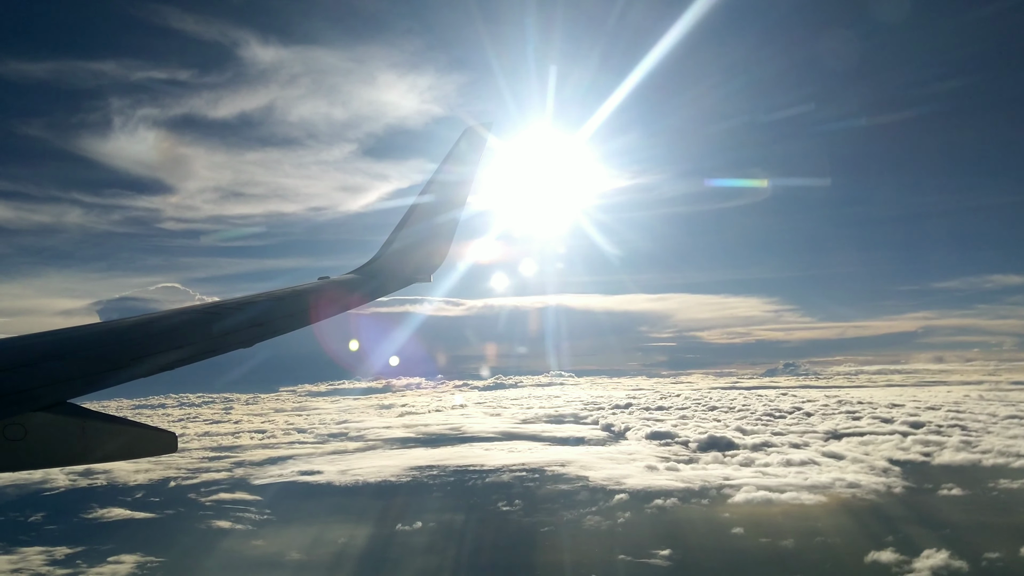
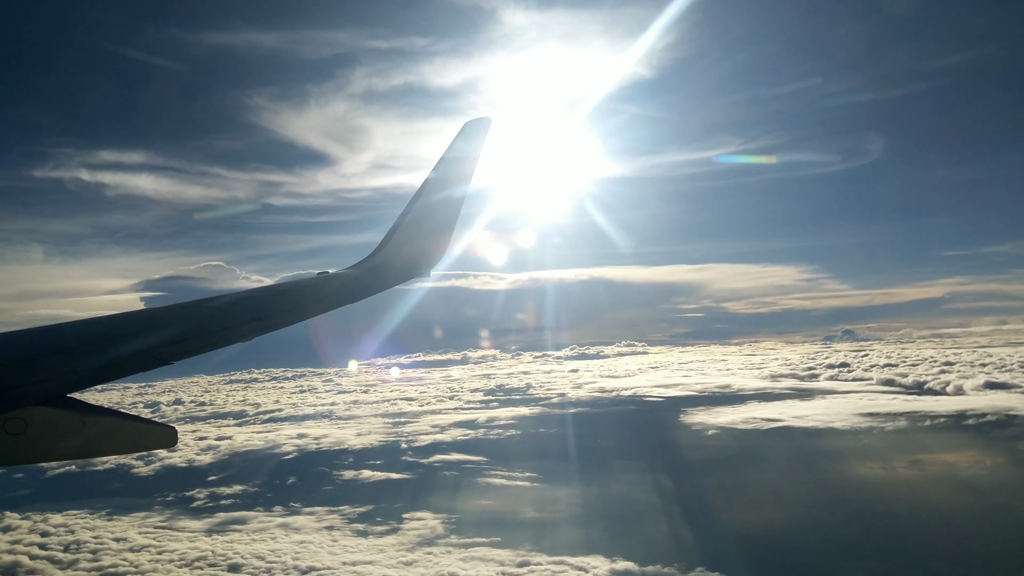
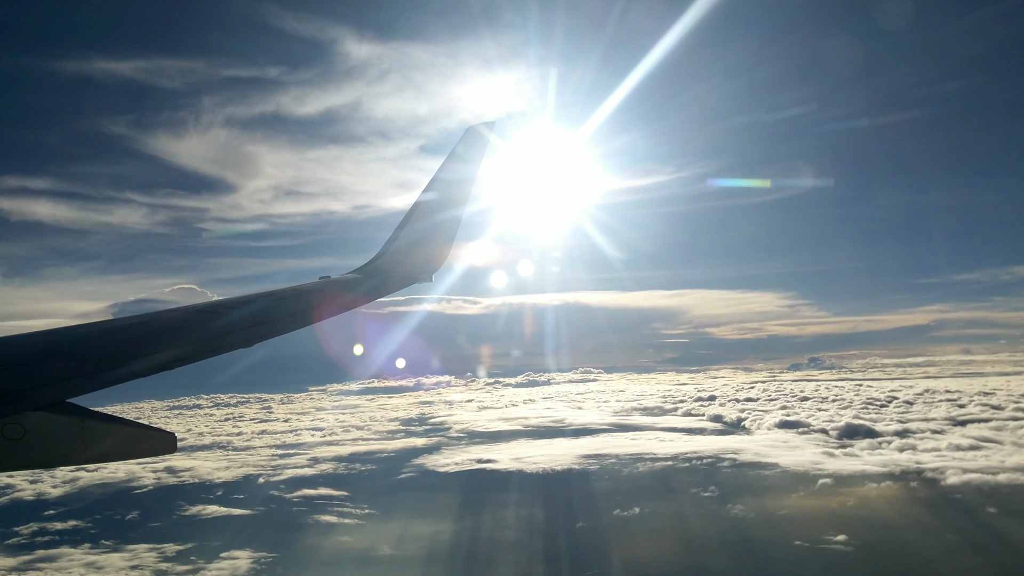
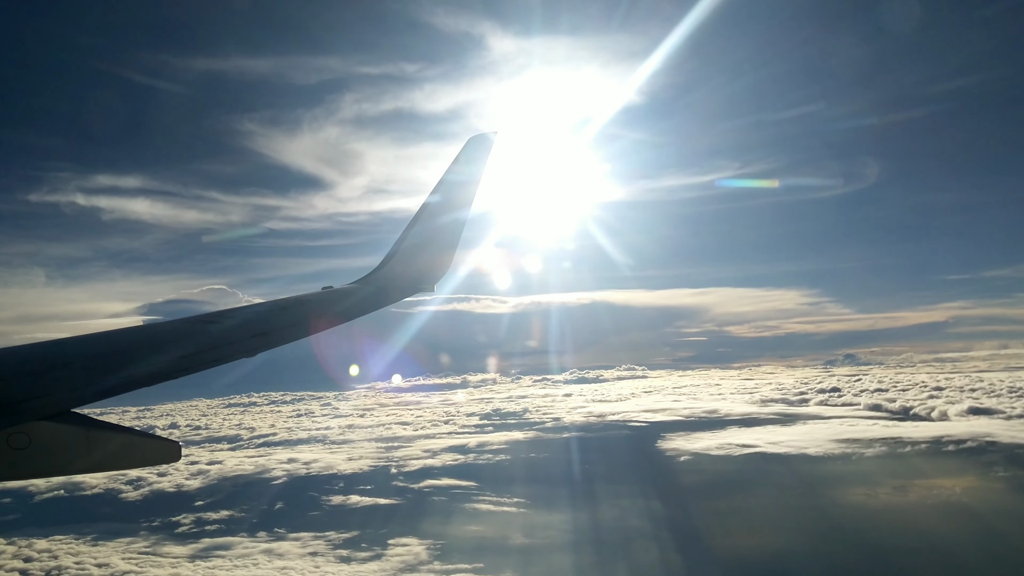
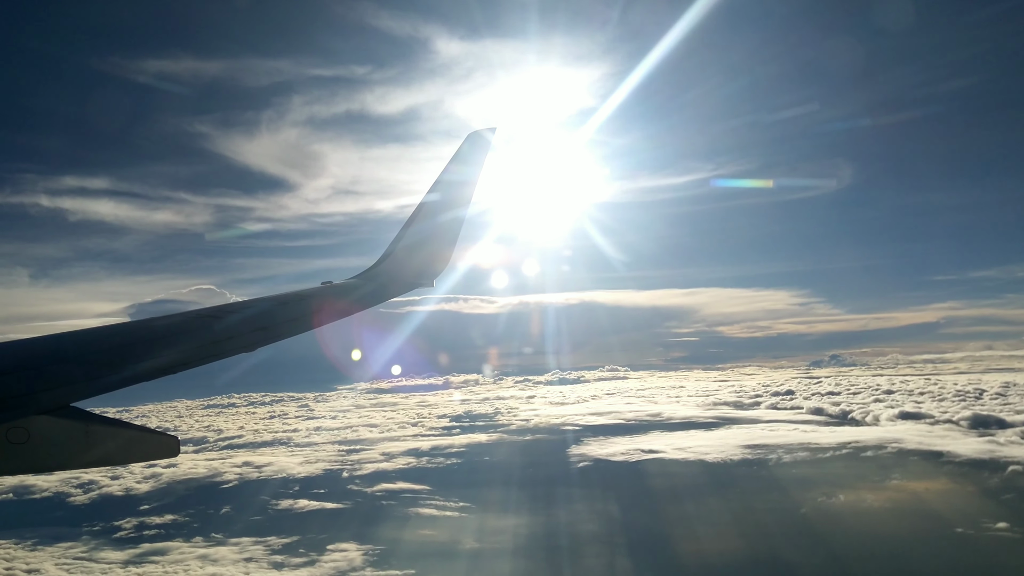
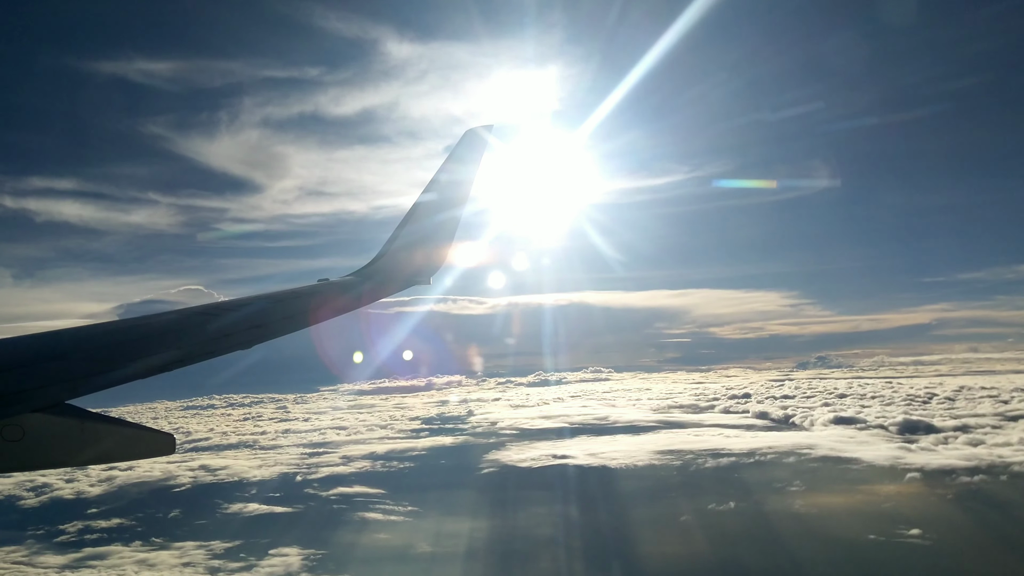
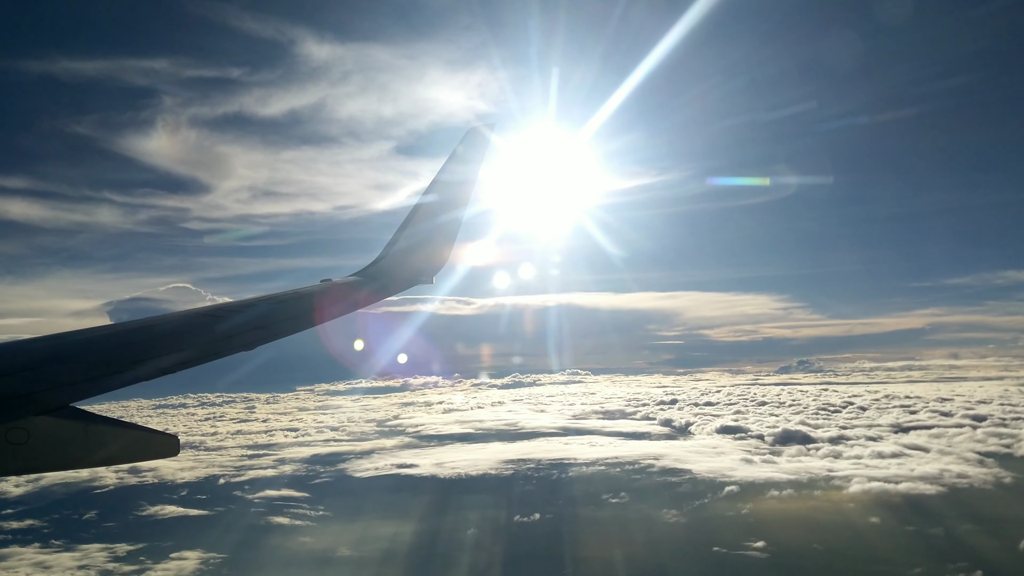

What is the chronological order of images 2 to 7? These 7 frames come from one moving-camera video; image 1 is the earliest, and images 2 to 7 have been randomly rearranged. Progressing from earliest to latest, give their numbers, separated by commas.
7, 3, 6, 5, 4, 2
